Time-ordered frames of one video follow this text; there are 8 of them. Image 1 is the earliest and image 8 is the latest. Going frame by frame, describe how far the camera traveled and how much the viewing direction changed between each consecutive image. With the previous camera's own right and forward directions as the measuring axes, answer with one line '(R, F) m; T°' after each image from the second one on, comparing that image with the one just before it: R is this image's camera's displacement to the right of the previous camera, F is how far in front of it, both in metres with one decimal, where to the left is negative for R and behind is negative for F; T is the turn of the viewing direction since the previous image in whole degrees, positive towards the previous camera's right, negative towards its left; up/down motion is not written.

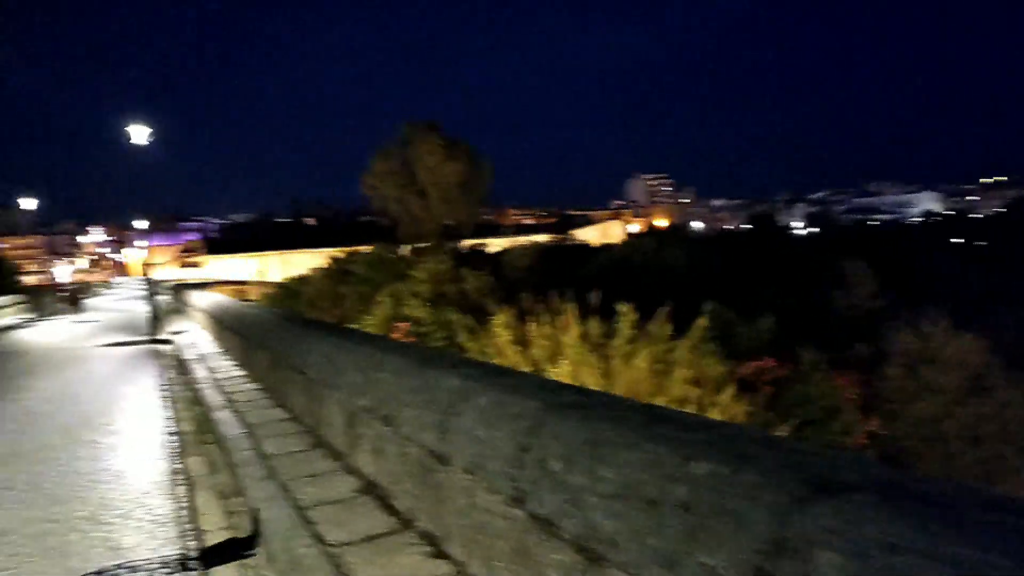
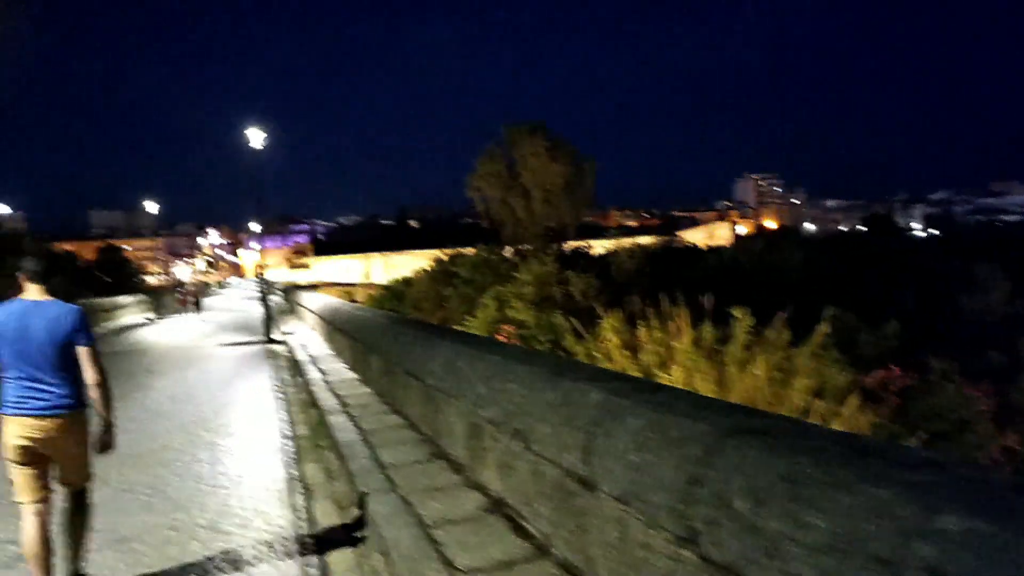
(-0.2, +0.5) m; -6°
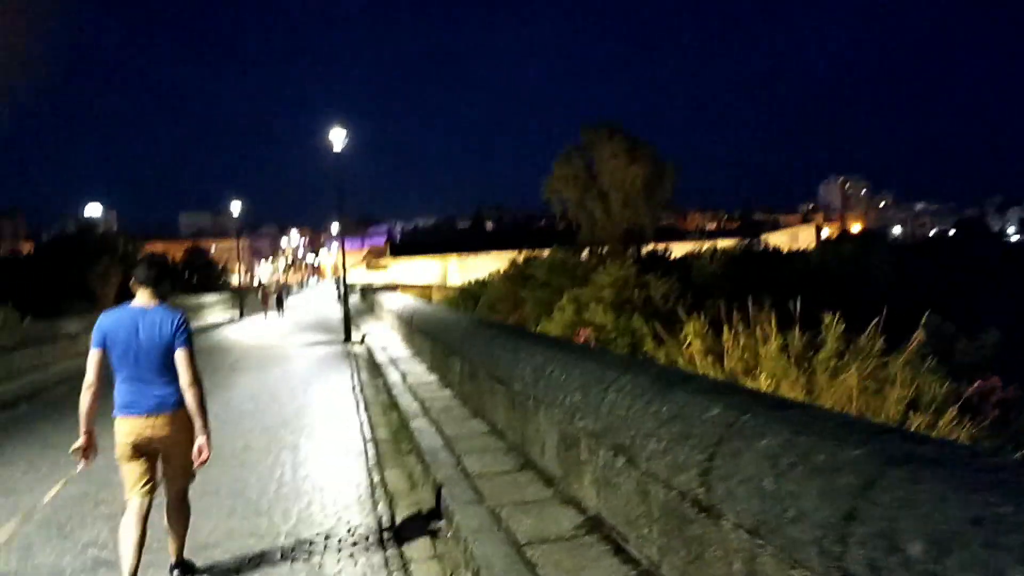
(-0.2, +0.4) m; -5°
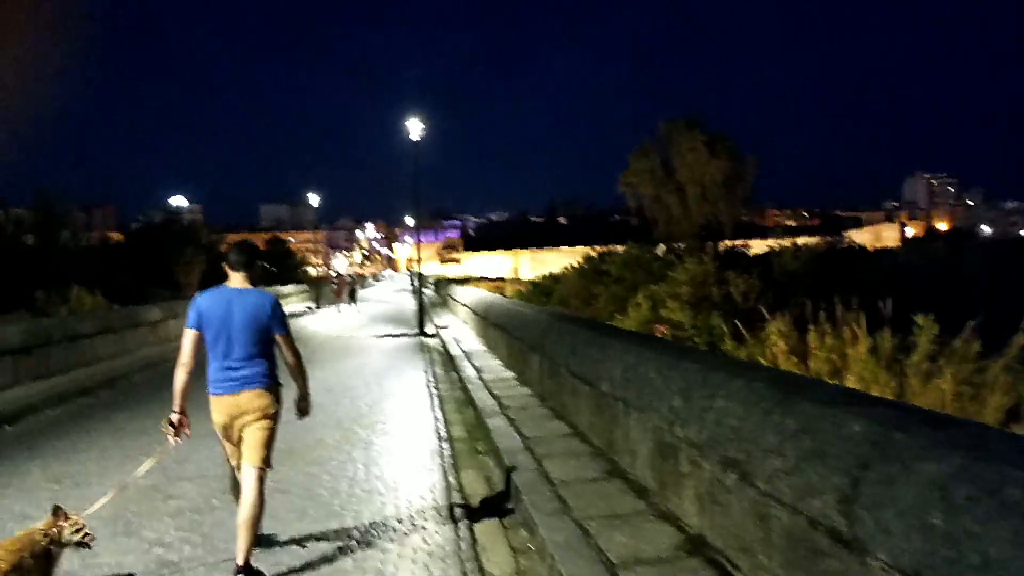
(-0.1, +0.5) m; -5°
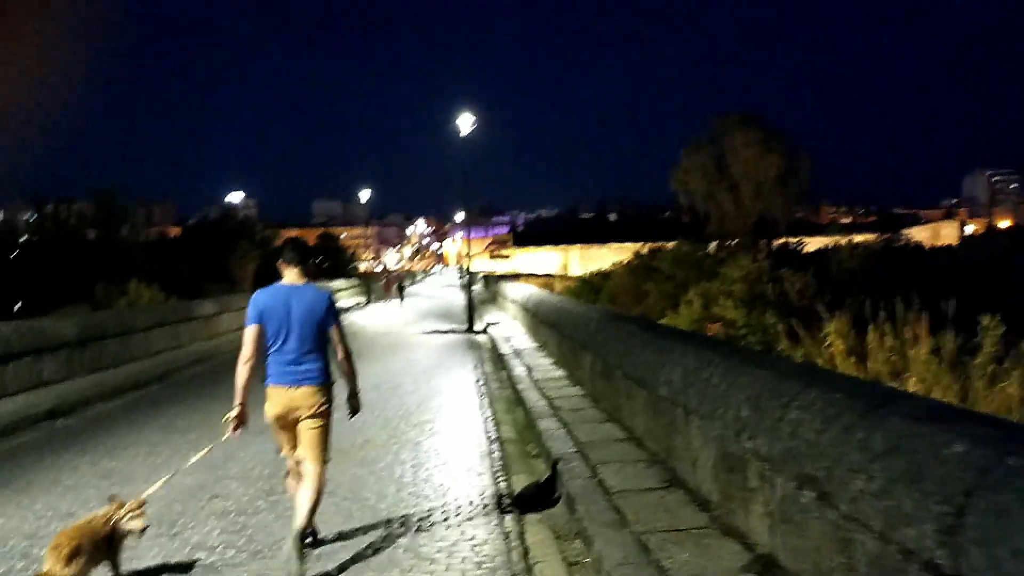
(0.0, +0.3) m; -3°
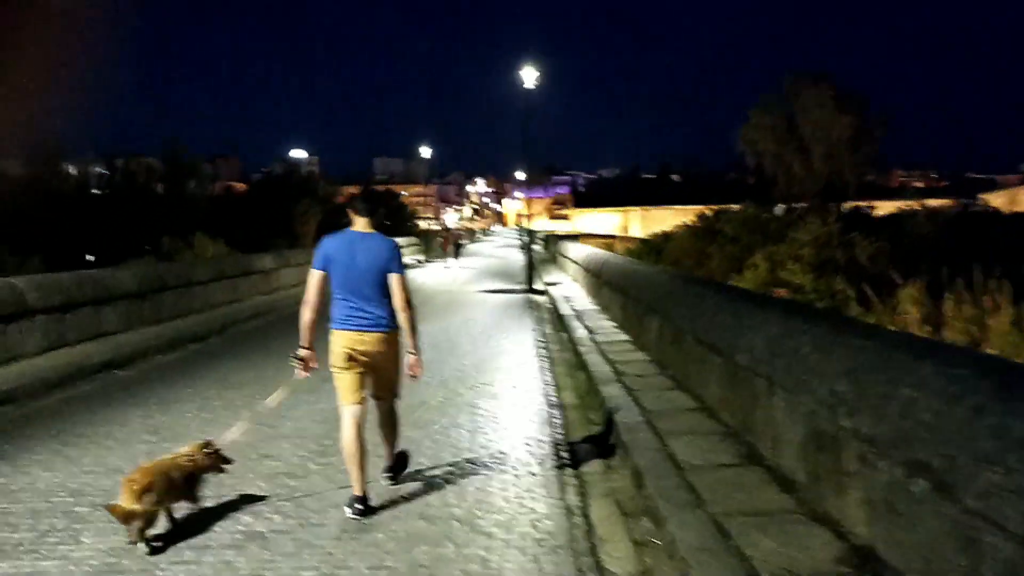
(-0.1, +0.5) m; -4°
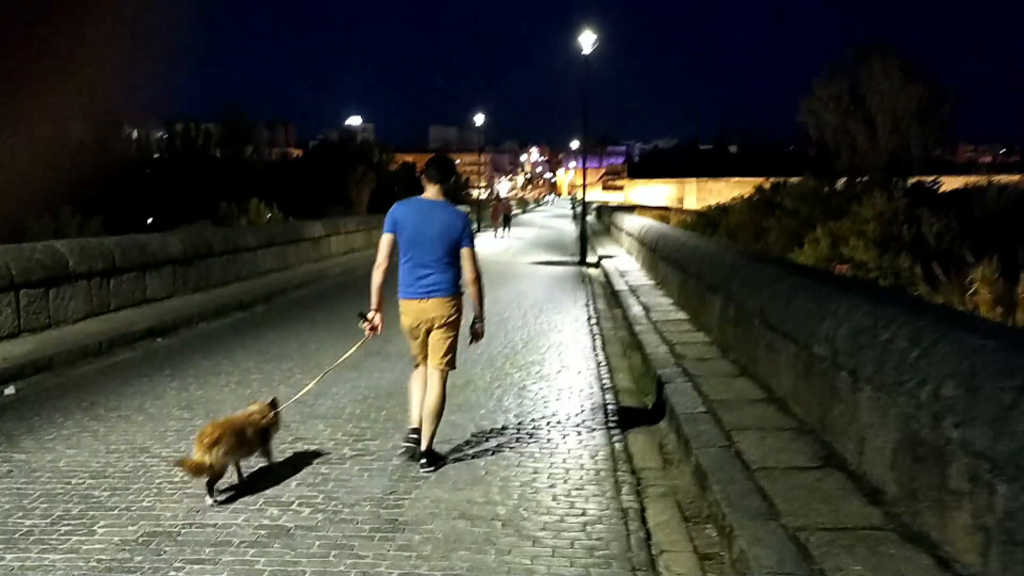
(0.0, +0.5) m; -3°
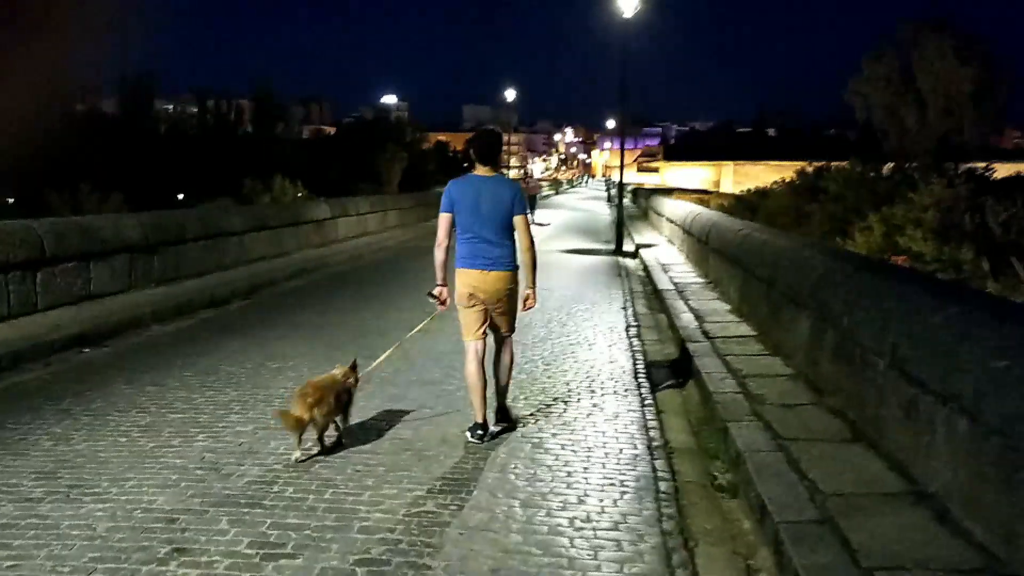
(+0.1, +2.3) m; -2°
